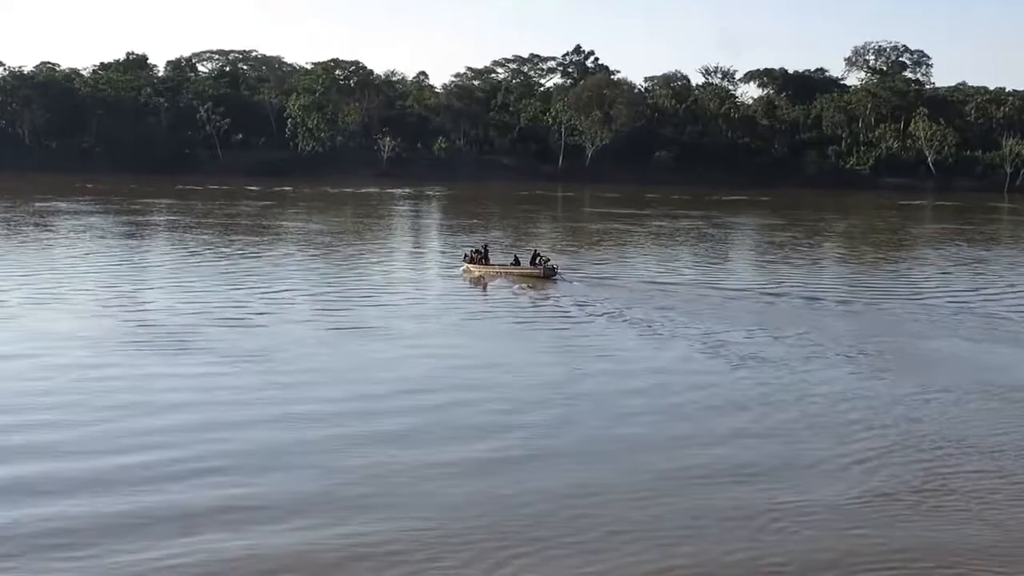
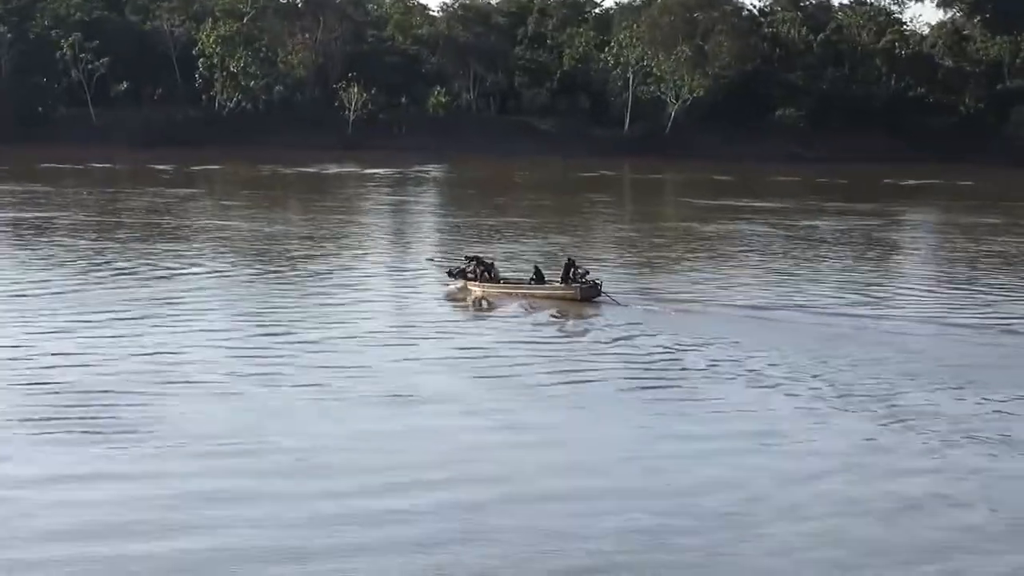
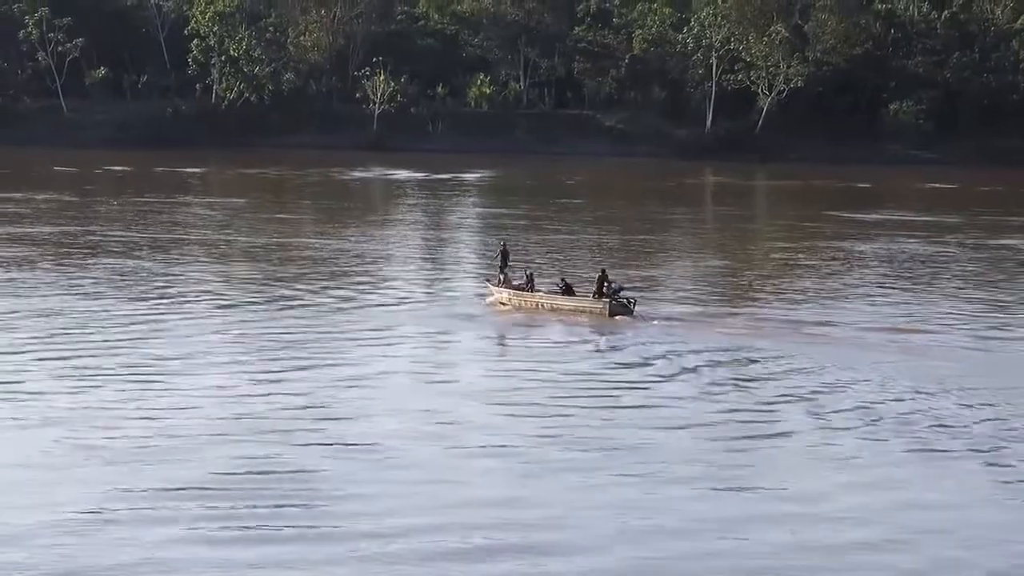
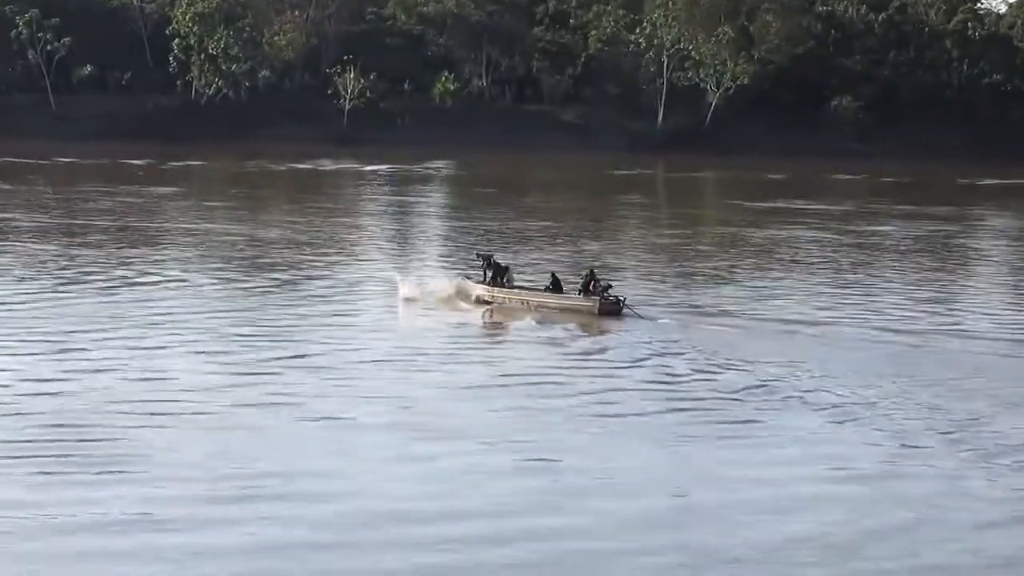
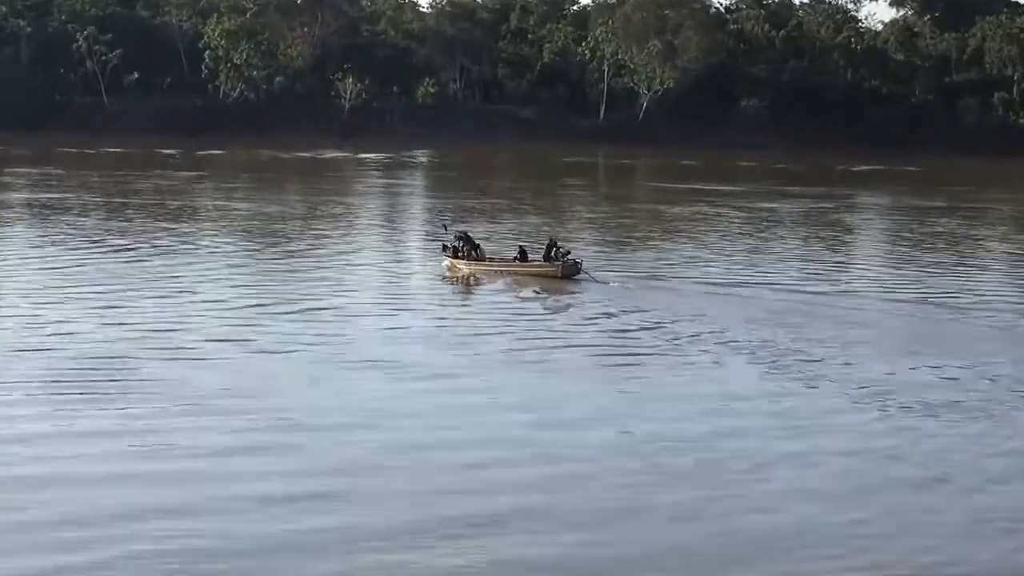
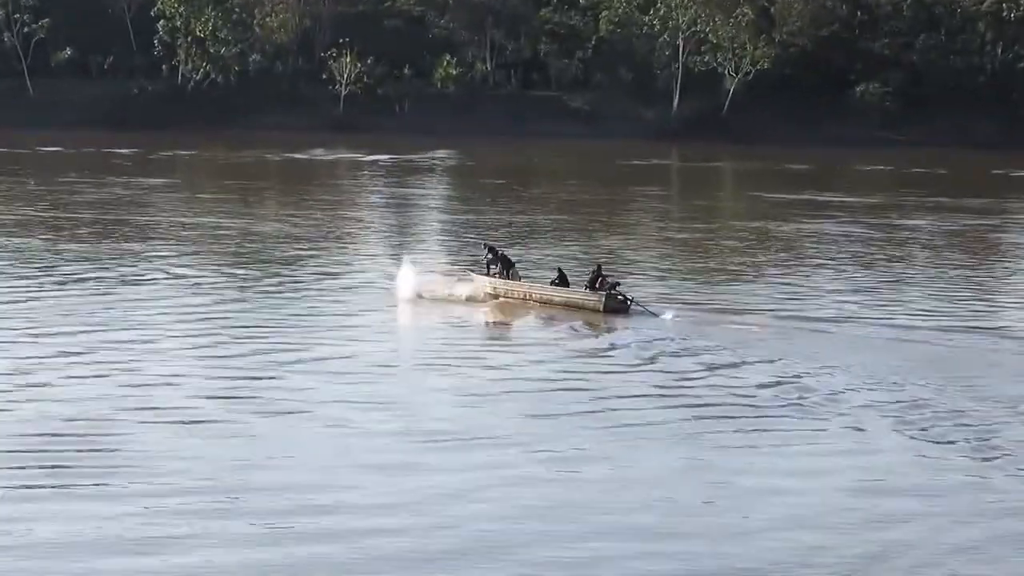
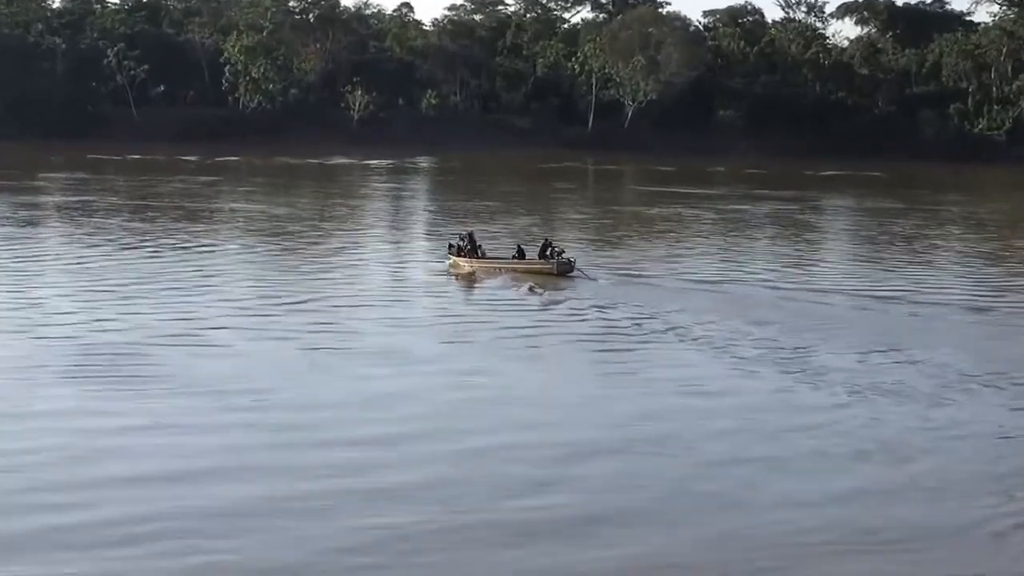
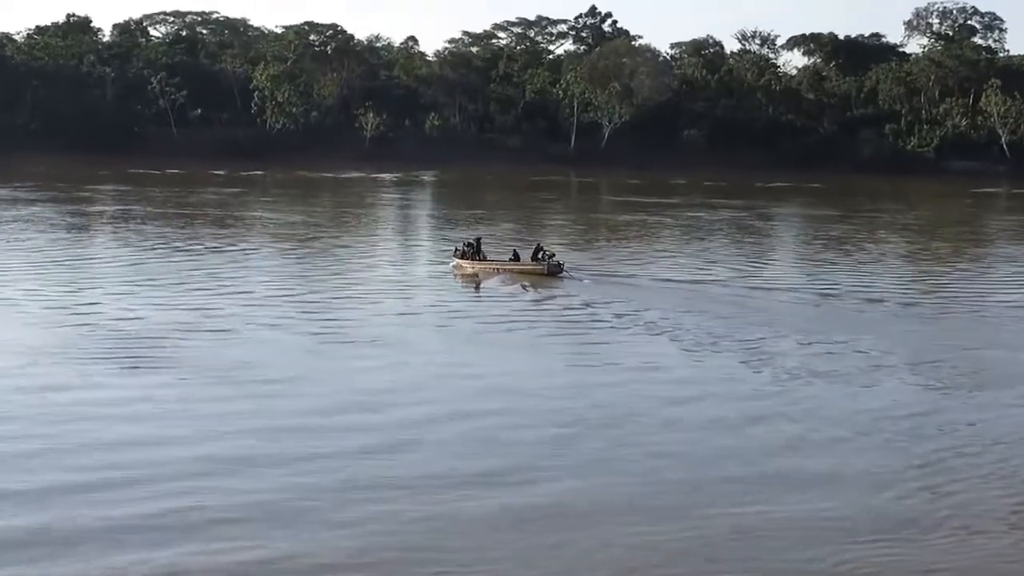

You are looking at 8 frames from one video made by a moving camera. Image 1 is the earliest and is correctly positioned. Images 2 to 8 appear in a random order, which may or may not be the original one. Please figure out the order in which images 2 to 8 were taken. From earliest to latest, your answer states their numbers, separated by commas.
8, 7, 5, 2, 4, 6, 3
